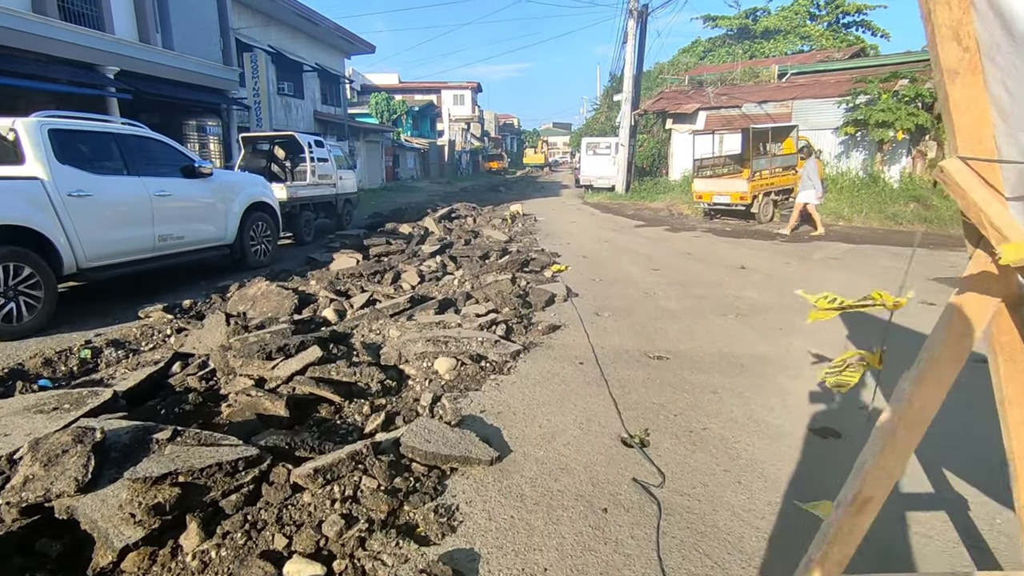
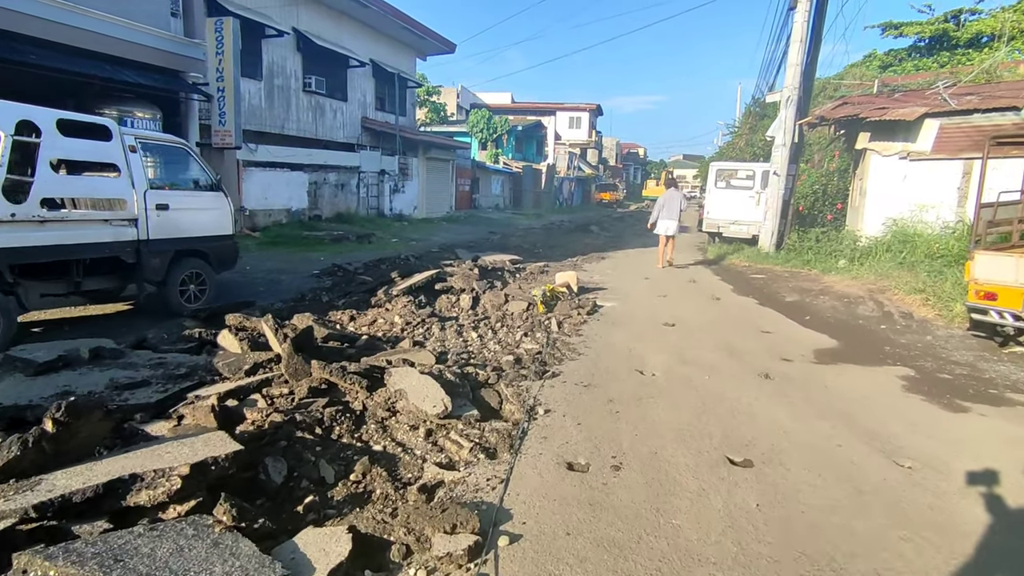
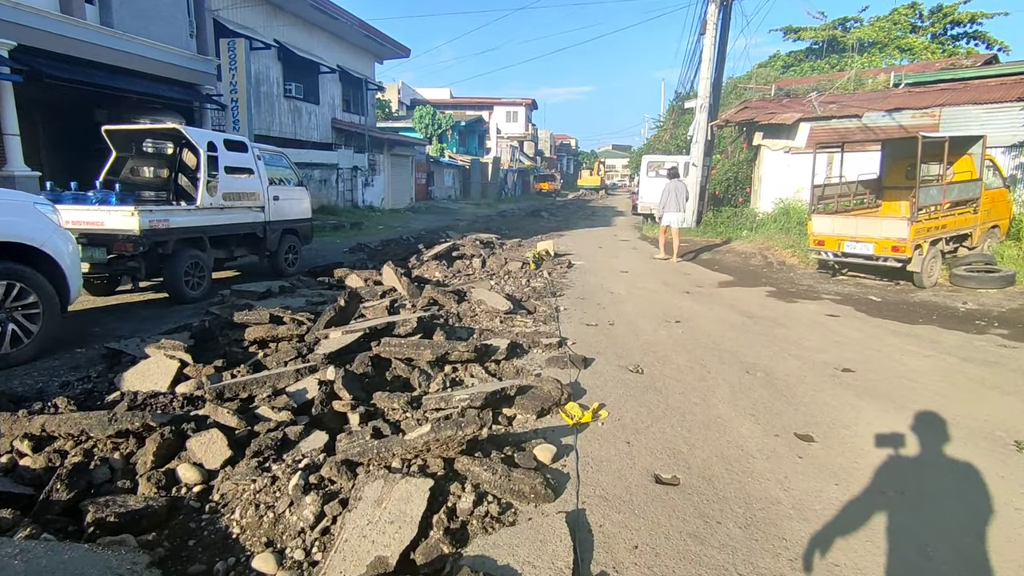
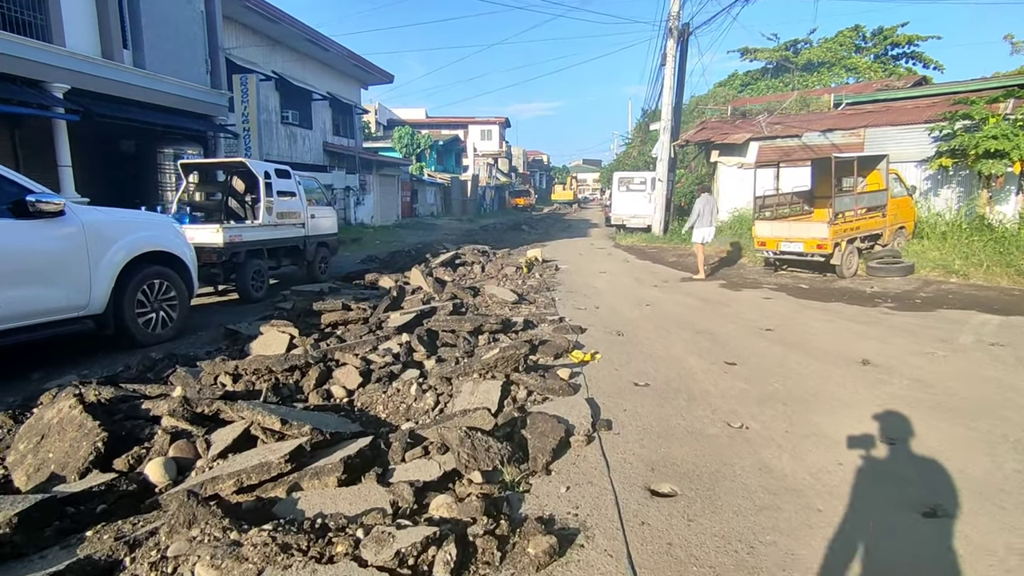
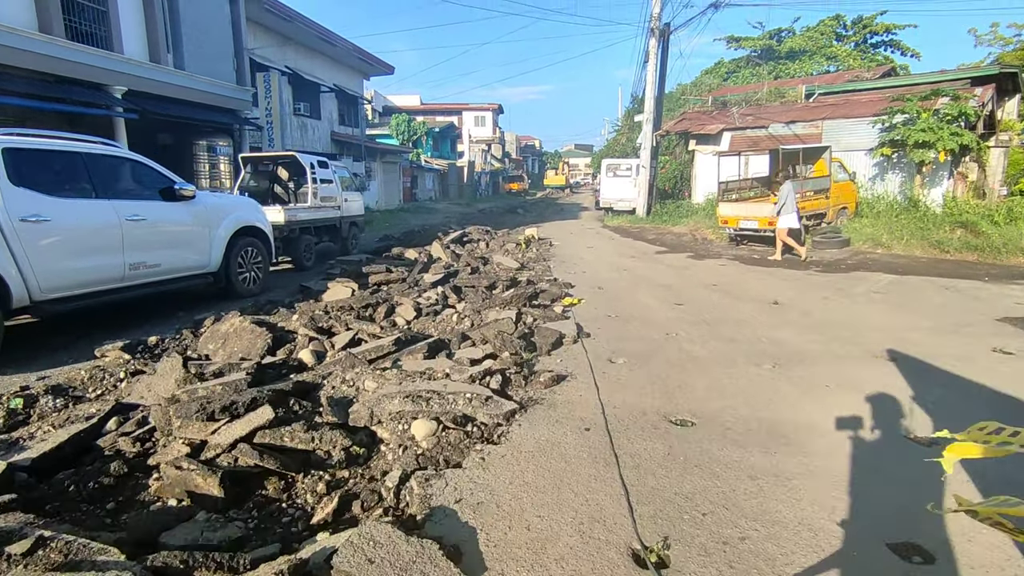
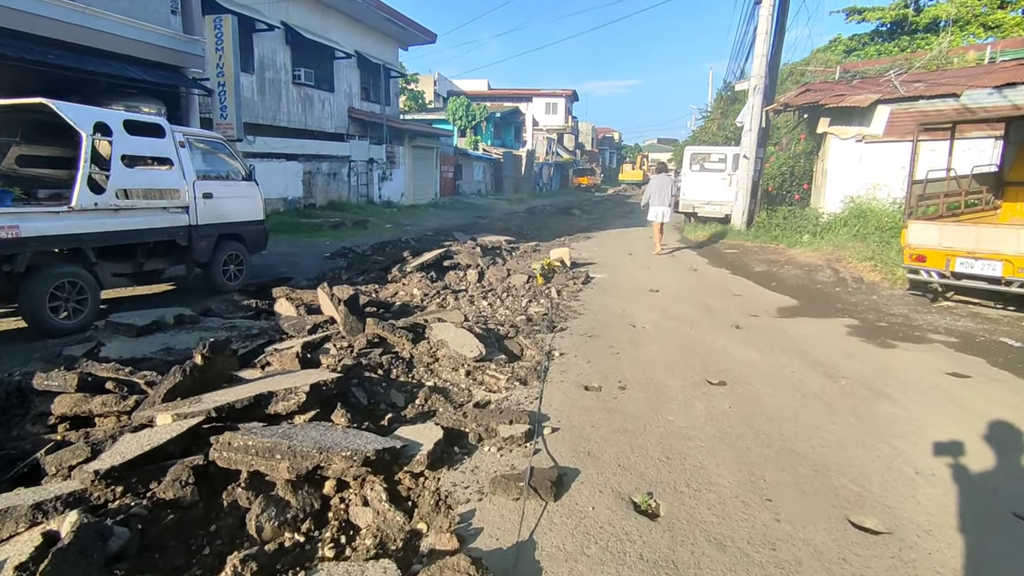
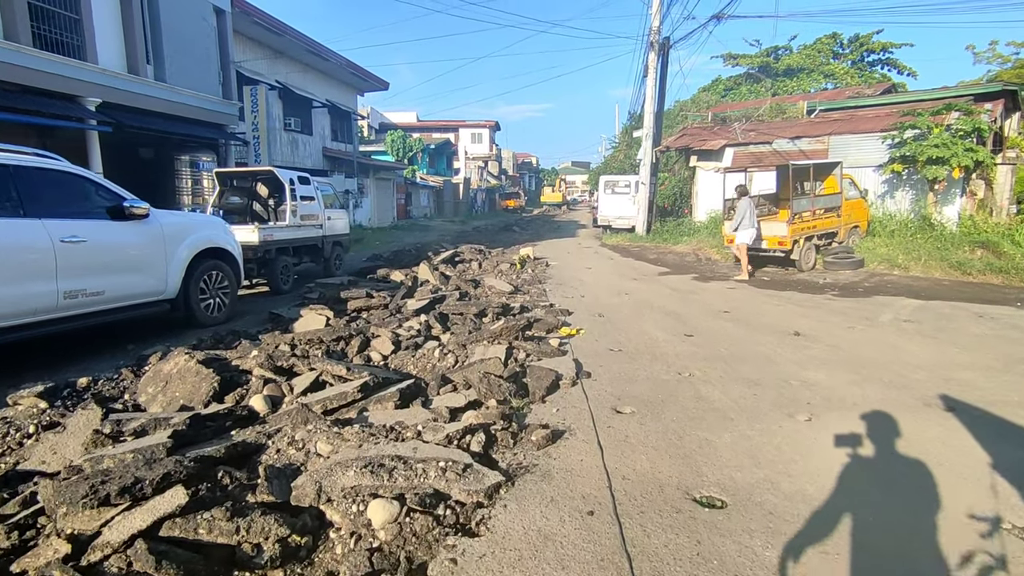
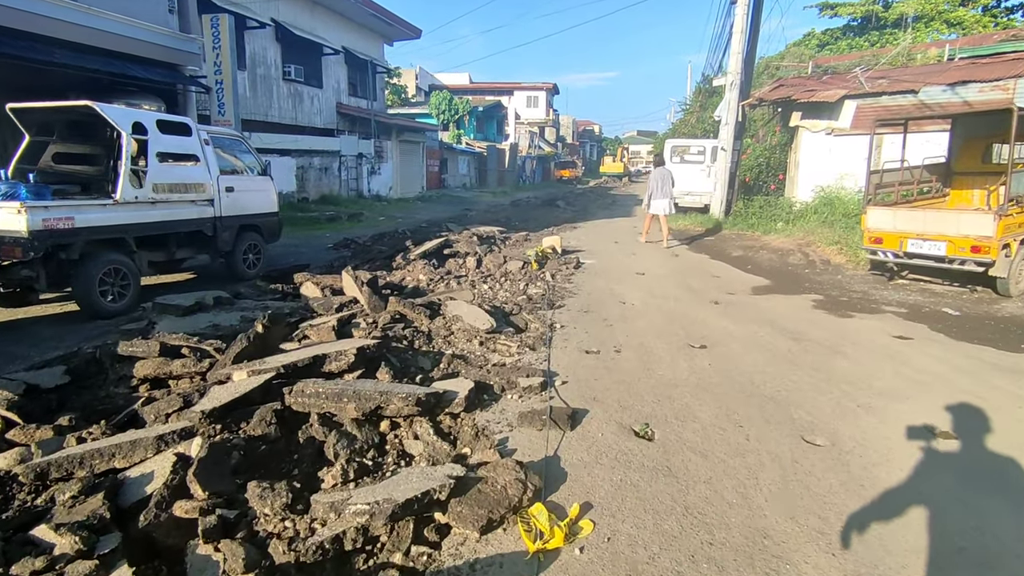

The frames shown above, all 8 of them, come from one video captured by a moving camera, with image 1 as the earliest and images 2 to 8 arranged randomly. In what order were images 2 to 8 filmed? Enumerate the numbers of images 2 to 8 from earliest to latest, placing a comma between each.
5, 7, 4, 3, 8, 6, 2
